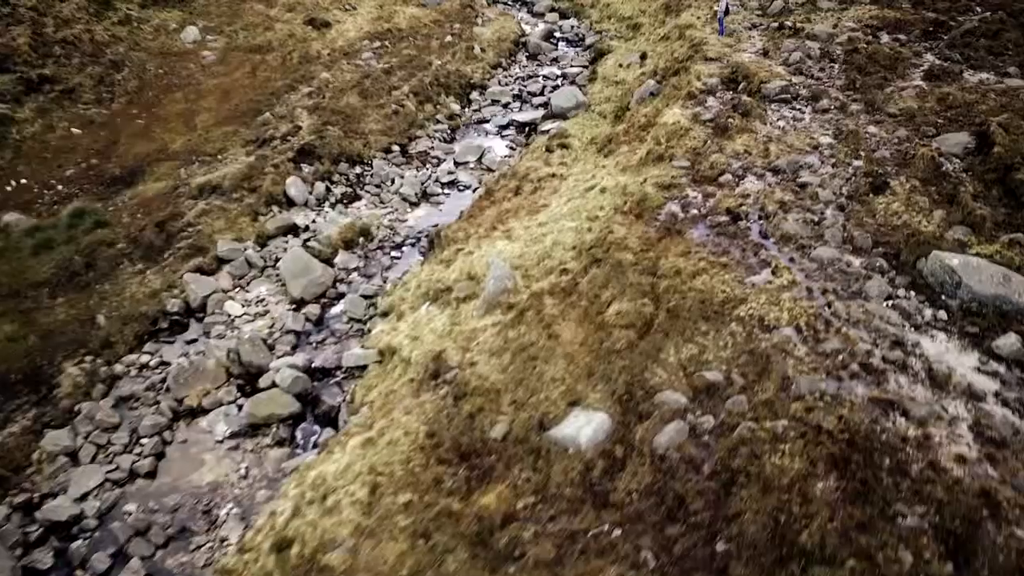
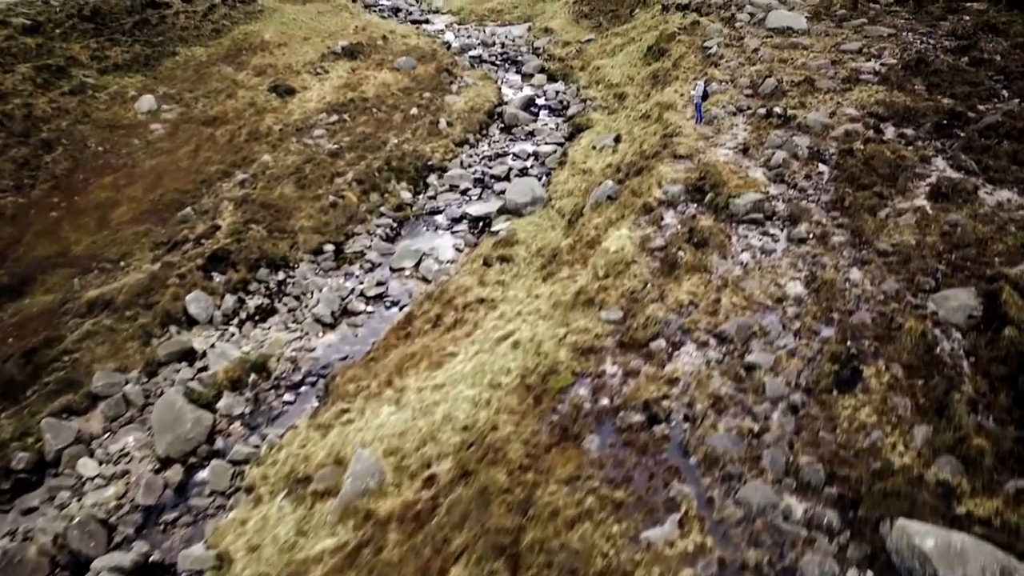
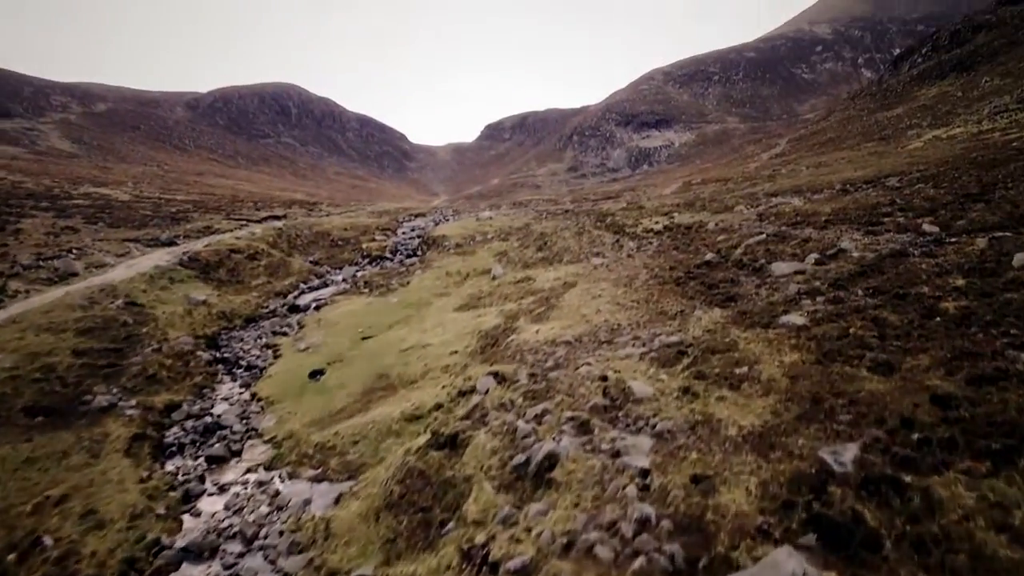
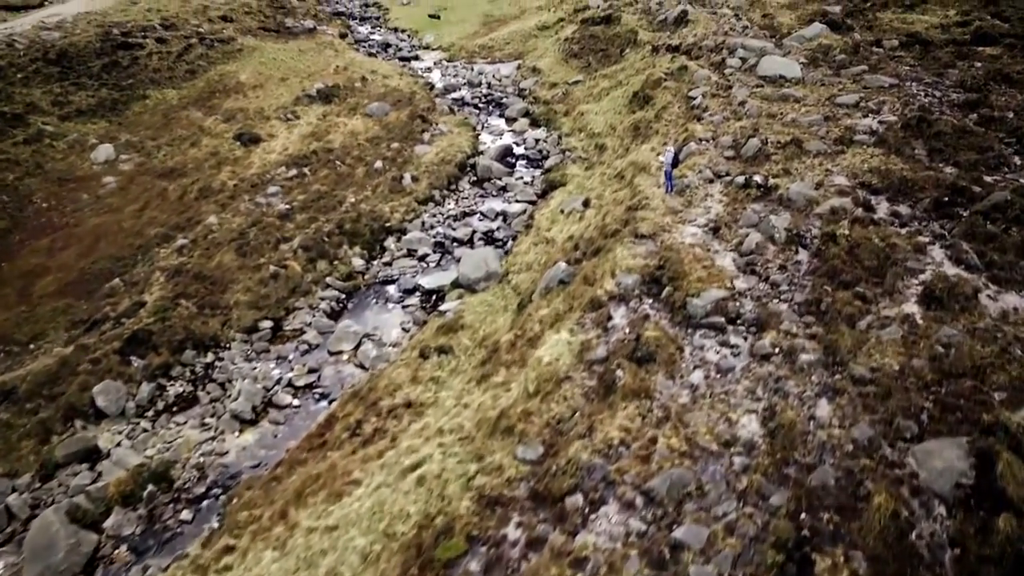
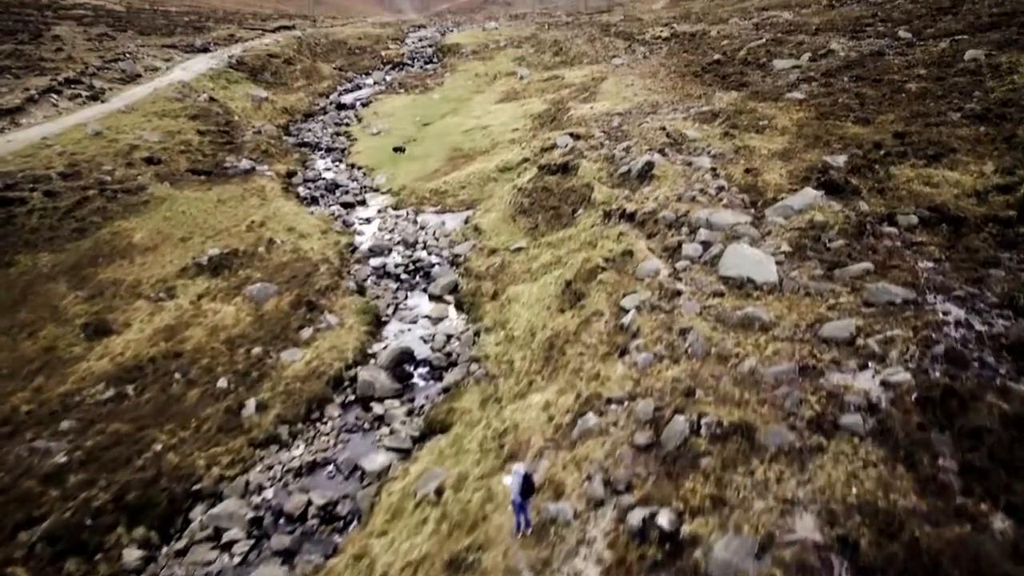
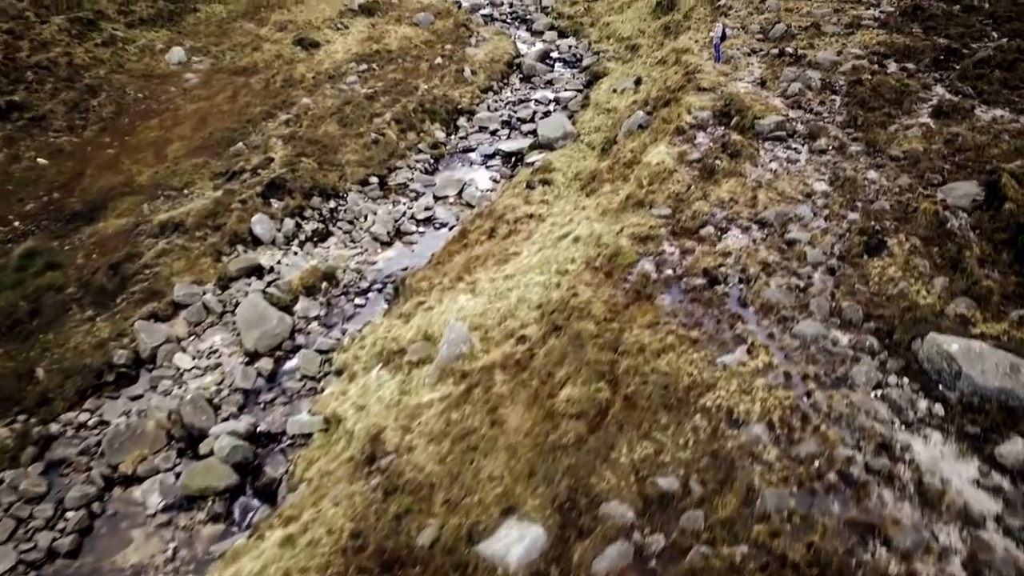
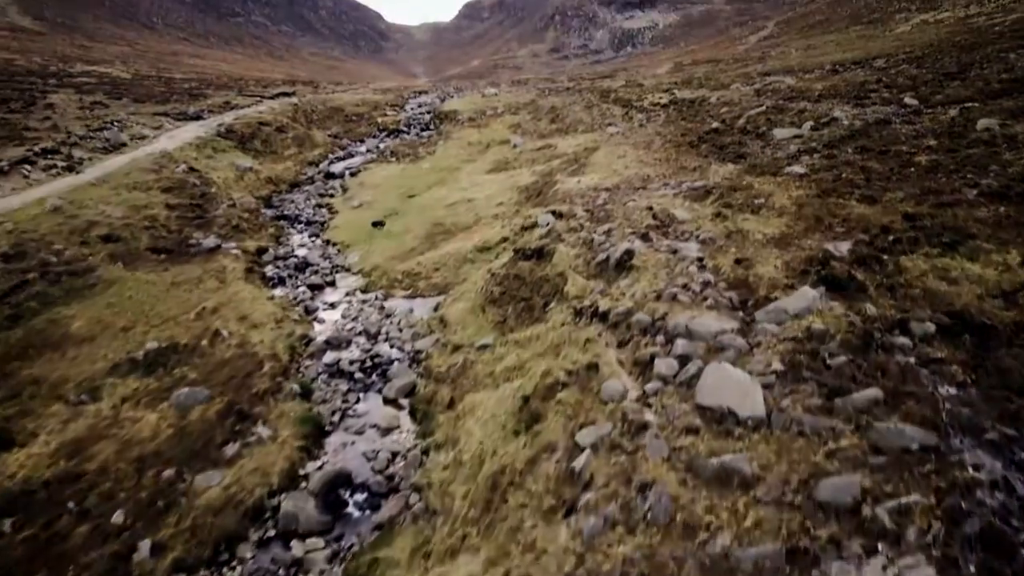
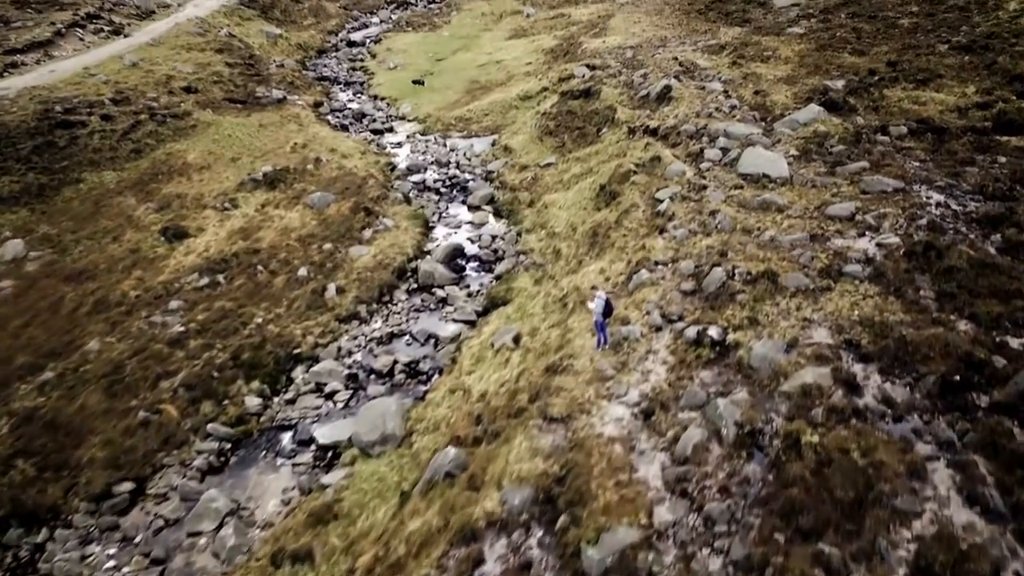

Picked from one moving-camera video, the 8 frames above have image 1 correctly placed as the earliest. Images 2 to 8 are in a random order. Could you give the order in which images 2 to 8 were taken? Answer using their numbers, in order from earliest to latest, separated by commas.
6, 2, 4, 8, 5, 7, 3
